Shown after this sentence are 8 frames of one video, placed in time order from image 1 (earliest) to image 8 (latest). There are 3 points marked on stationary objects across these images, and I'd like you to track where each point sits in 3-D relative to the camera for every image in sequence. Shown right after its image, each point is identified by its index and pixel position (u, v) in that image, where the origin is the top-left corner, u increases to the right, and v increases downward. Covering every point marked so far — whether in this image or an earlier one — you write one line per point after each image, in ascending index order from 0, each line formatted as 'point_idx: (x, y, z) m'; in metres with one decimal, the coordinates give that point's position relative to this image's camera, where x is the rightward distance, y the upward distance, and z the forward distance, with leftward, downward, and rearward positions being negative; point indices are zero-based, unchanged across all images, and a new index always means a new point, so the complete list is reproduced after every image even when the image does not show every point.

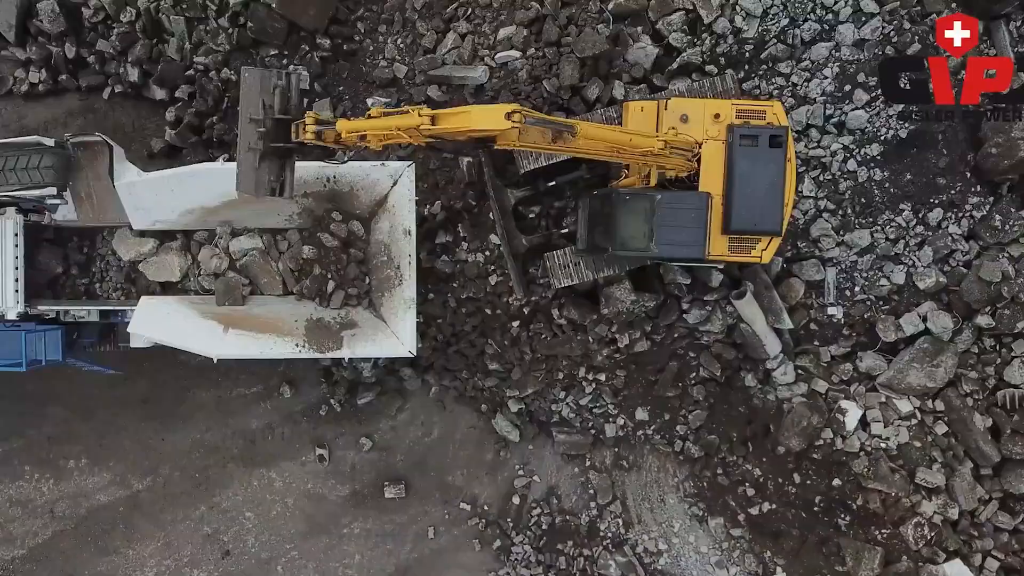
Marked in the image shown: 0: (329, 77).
0: (-1.4, +1.6, +6.0) m
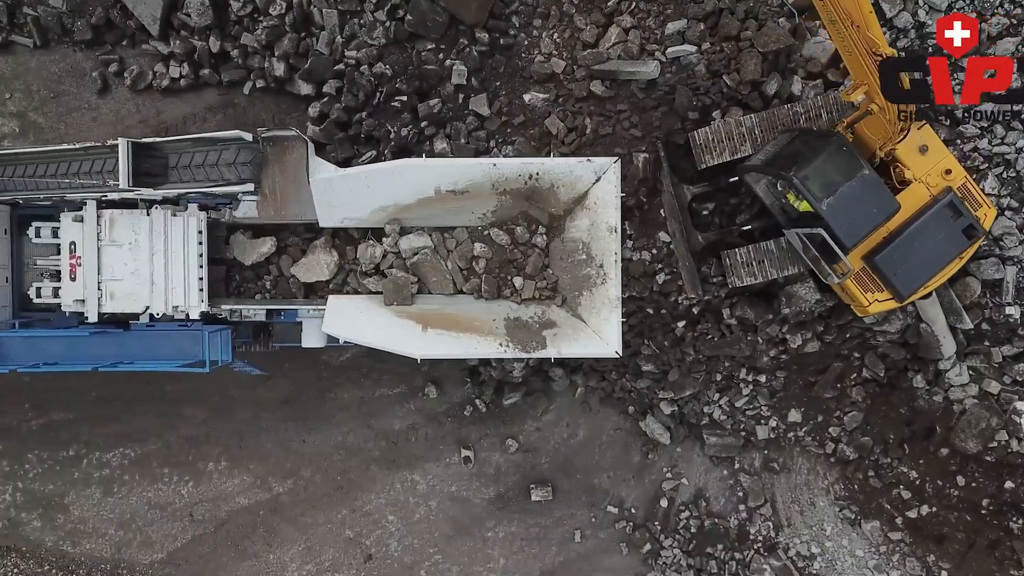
0: (-0.2, +1.6, +5.9) m
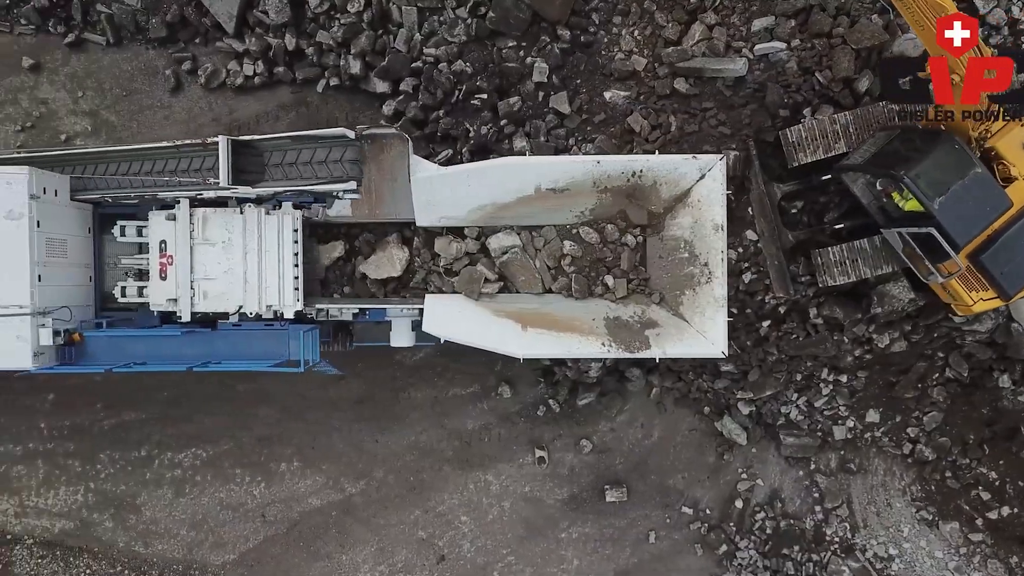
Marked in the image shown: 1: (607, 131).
0: (+0.4, +1.6, +5.8) m
1: (+0.7, +1.1, +5.8) m
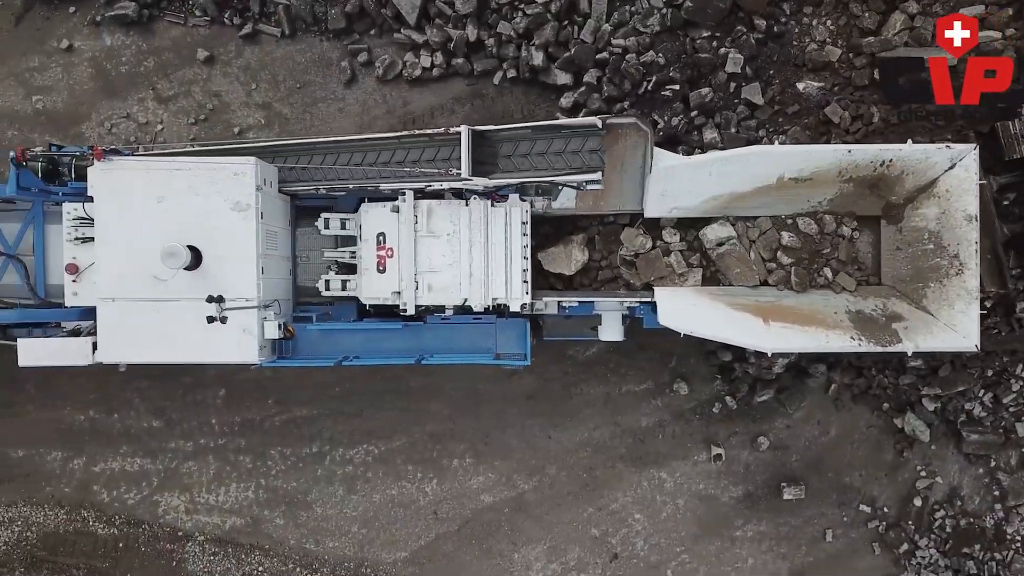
0: (+1.8, +1.6, +5.7) m
1: (+2.1, +1.2, +5.7) m
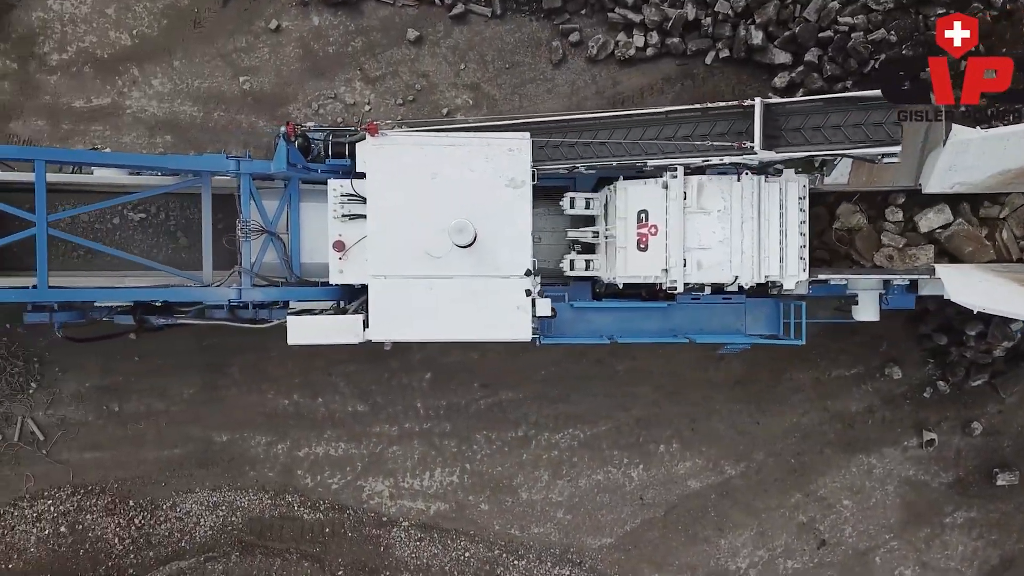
0: (+3.4, +1.8, +5.6) m
1: (+3.7, +1.3, +5.6) m
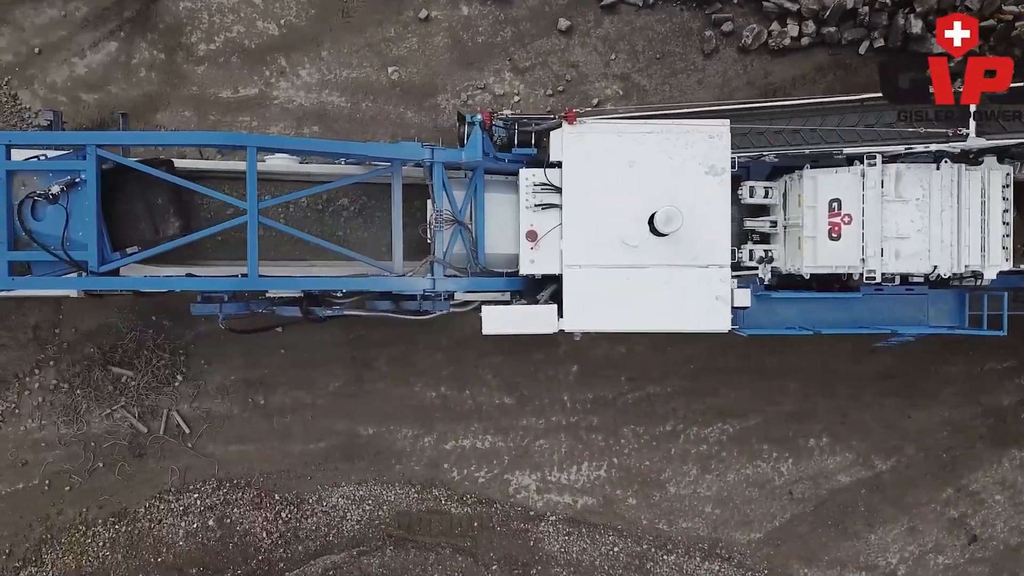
0: (+4.5, +1.8, +5.6) m
1: (+4.8, +1.4, +5.5) m
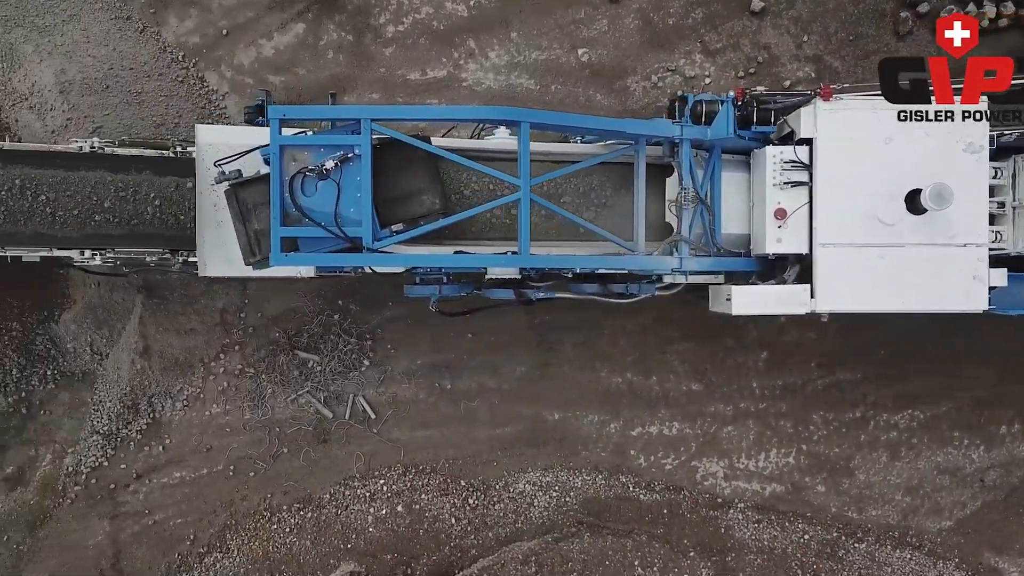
0: (+5.9, +1.9, +5.5) m
1: (+6.2, +1.5, +5.4) m
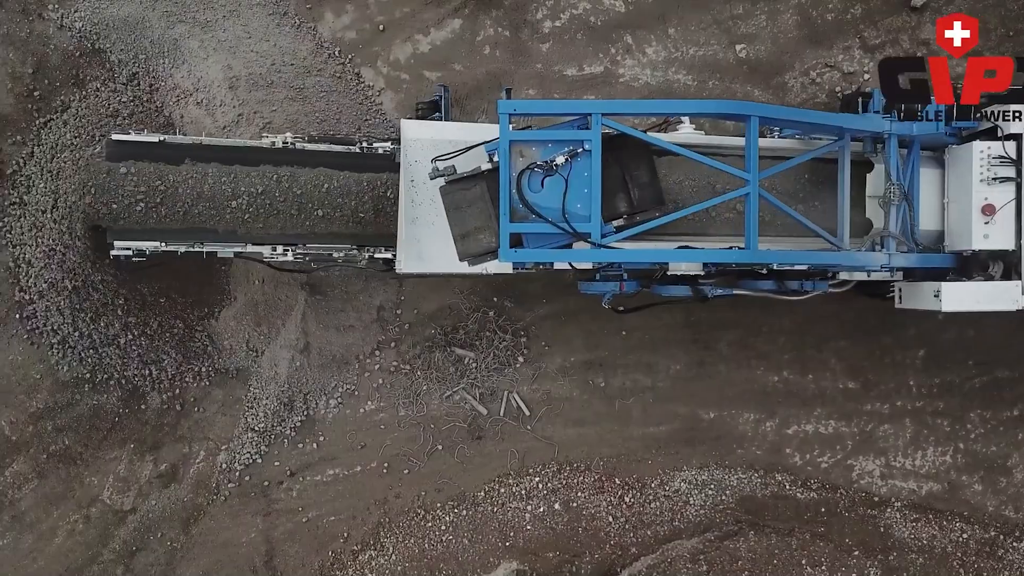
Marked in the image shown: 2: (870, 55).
0: (+7.1, +2.0, +5.4) m
1: (+7.4, +1.5, +5.4) m
2: (+2.7, +1.7, +5.9) m
